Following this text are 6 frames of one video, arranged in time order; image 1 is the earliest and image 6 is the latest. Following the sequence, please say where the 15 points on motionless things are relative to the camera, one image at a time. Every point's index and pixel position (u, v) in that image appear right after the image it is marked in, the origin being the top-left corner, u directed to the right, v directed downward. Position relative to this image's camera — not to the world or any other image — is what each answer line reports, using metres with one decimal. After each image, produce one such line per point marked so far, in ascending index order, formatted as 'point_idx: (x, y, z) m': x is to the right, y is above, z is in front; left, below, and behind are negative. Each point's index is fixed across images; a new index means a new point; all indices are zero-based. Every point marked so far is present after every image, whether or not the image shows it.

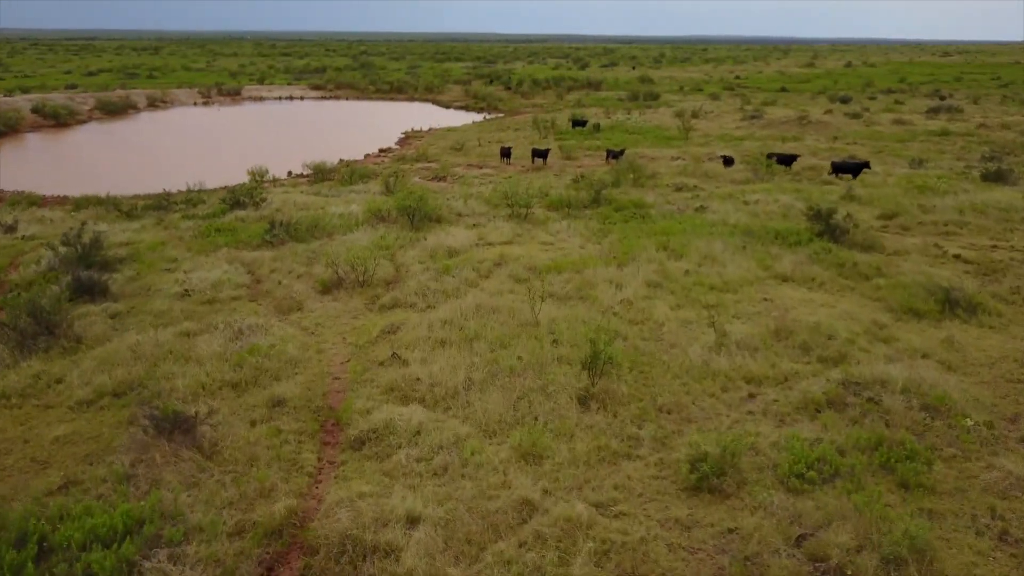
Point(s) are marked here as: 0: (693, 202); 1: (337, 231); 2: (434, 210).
0: (+3.8, +1.8, +17.6) m
1: (-3.0, +1.0, +14.1) m
2: (-1.5, +1.4, +15.3) m
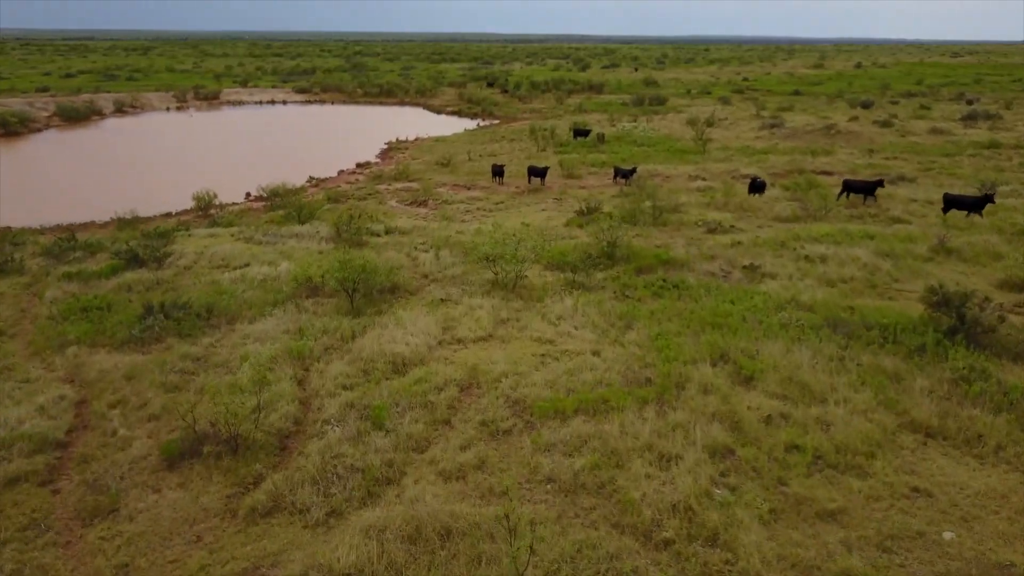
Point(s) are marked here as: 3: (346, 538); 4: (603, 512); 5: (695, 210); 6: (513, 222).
0: (+3.6, +0.5, +13.4) m
1: (-3.2, -0.3, +9.9) m
2: (-1.7, +0.1, +11.1) m
3: (-1.0, -1.6, +5.2) m
4: (+0.6, -1.5, +5.5) m
5: (+4.0, +1.7, +18.0) m
6: (+0.1, +1.4, +18.9) m
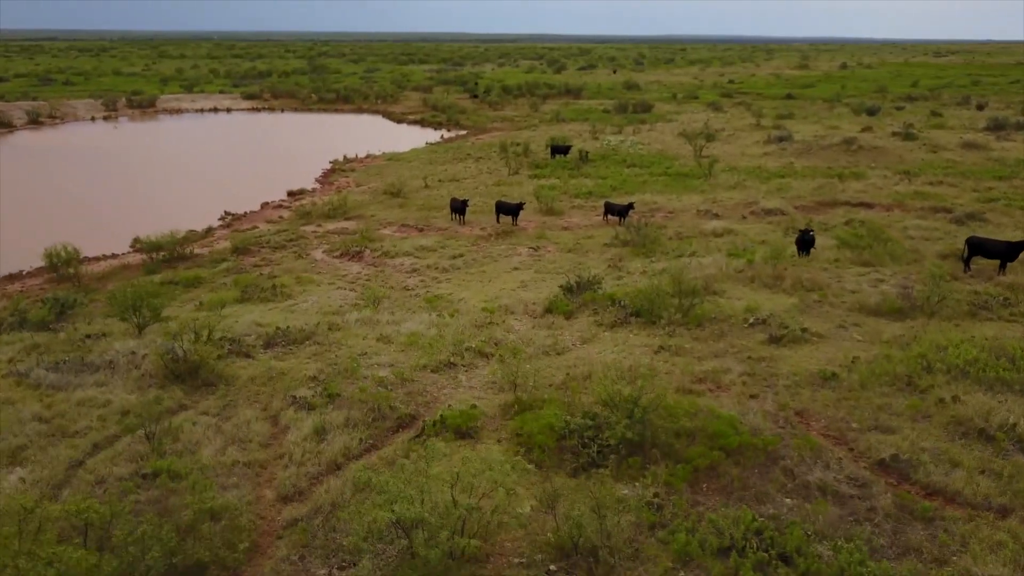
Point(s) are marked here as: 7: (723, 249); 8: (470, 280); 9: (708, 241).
0: (+3.1, -1.2, +7.7) m
1: (-3.6, -2.1, +4.0) m
2: (-2.1, -1.6, +5.3) m
3: (-1.3, -3.3, -0.6) m
4: (+0.4, -3.3, -0.3) m
5: (+3.4, -0.1, +12.4) m
6: (-0.6, -0.4, +13.1) m
7: (+4.2, +0.7, +16.6) m
8: (-0.8, +0.2, +16.0) m
9: (+4.3, +1.0, +18.1) m
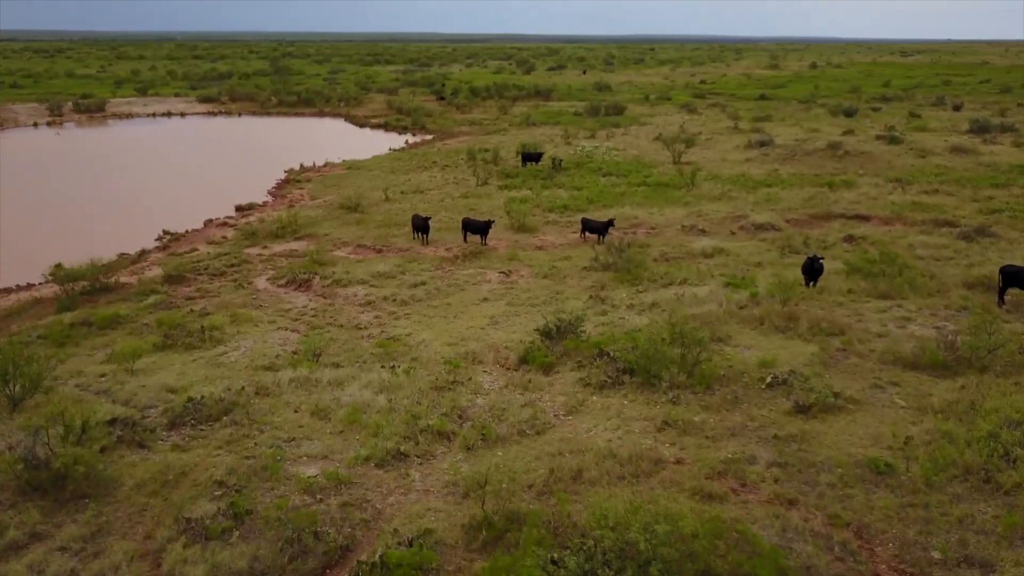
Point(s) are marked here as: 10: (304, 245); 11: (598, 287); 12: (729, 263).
0: (+2.9, -1.8, +5.8) m
1: (-3.7, -2.8, +1.9) m
2: (-2.3, -2.3, +3.2) m
3: (-1.2, -4.0, -2.7) m
4: (+0.4, -3.9, -2.2) m
5: (+3.0, -0.6, +10.5) m
6: (-1.0, -1.0, +11.1) m
7: (+3.7, +0.2, +14.7) m
8: (-1.3, -0.5, +13.9) m
9: (+3.7, +0.4, +16.3) m
10: (-4.9, +1.0, +19.6) m
11: (+1.6, 0.0, +15.1) m
12: (+4.3, +0.5, +16.5) m
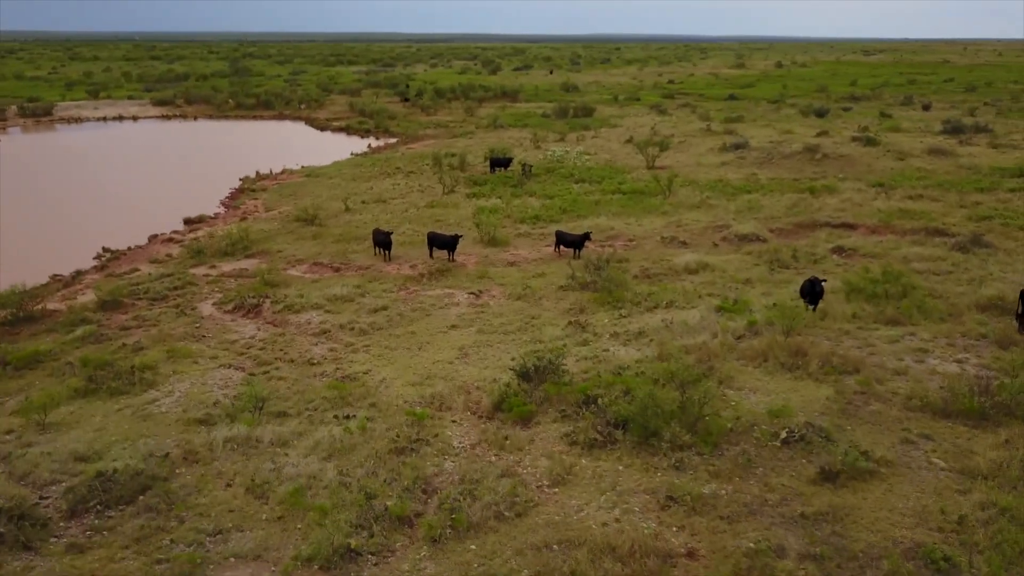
0: (+2.8, -2.2, +4.6) m
1: (-3.7, -3.3, +0.4) m
2: (-2.3, -2.7, +1.8) m
3: (-0.9, -4.4, -4.1) m
4: (+0.7, -4.3, -3.6) m
5: (+2.7, -1.0, +9.3) m
6: (-1.4, -1.4, +9.7) m
7: (+3.2, -0.2, +13.5) m
8: (-1.8, -0.9, +12.5) m
9: (+3.1, +0.1, +15.0) m
10: (-5.6, +0.5, +18.1) m
11: (+1.1, -0.4, +13.8) m
12: (+3.8, +0.1, +15.3) m
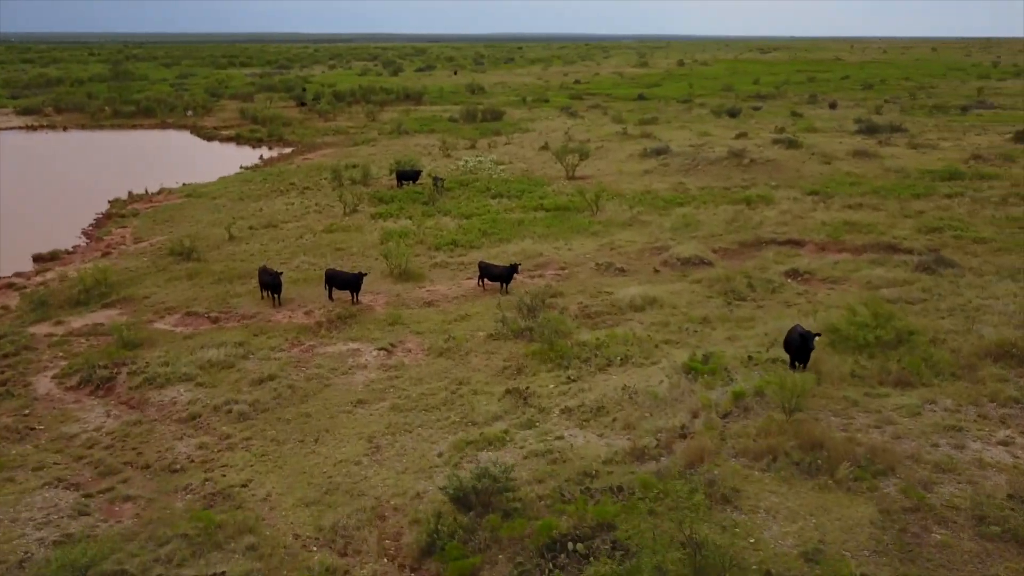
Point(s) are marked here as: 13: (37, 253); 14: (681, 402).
0: (+2.8, -2.9, +2.3) m
1: (-3.1, -4.2, -2.5) m
2: (-1.9, -3.6, -1.0) m
3: (+0.1, -5.2, -6.7) m
4: (+1.6, -5.0, -6.0) m
5: (+2.1, -1.7, +7.0) m
6: (-1.9, -2.3, +7.0) m
7: (+2.1, -0.9, +11.2) m
8: (-2.7, -1.8, +9.7) m
9: (+1.9, -0.6, +12.8) m
10: (-7.1, -0.5, +14.8) m
11: (0.0, -1.1, +11.3) m
12: (+2.5, -0.5, +13.1) m
13: (-11.1, +0.7, +19.2) m
14: (+1.9, -1.3, +9.2) m
